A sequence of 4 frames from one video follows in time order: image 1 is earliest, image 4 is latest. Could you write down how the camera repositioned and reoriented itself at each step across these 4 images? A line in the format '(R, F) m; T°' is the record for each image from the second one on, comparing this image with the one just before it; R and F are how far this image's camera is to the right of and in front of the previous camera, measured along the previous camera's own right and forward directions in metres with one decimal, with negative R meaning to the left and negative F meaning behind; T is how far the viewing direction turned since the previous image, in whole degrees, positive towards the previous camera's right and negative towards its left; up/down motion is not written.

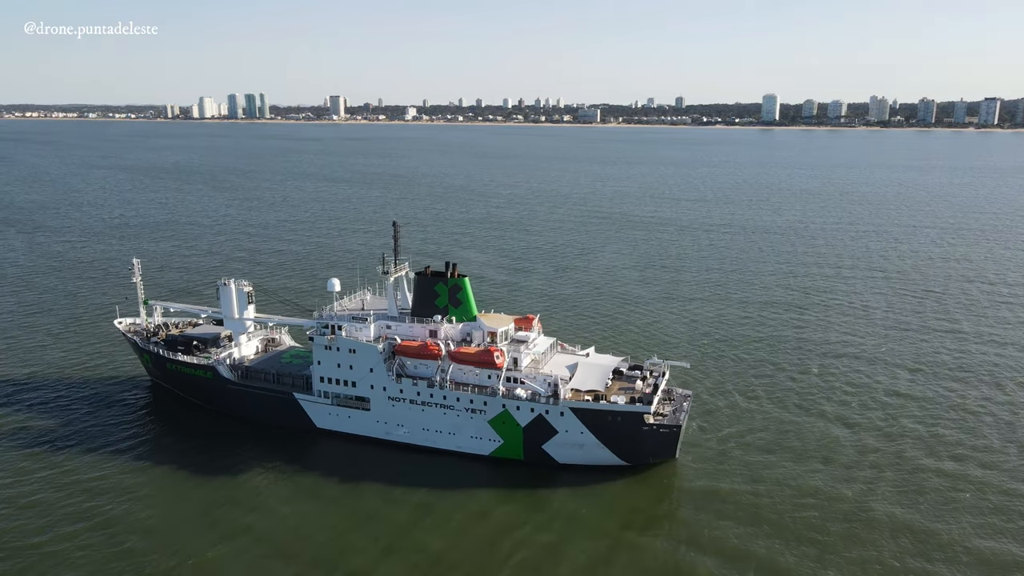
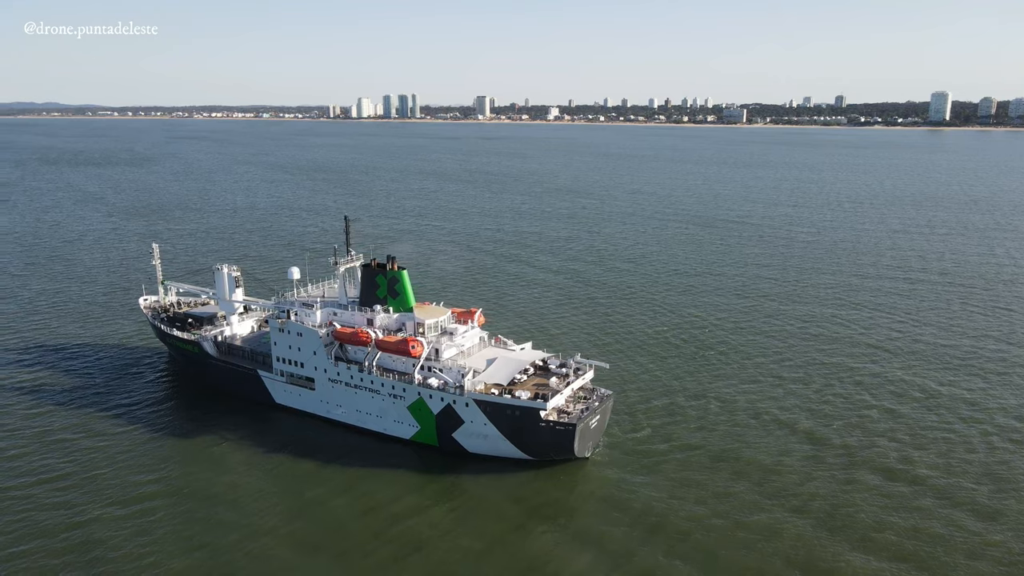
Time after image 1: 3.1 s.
(+7.2, -0.1) m; -10°
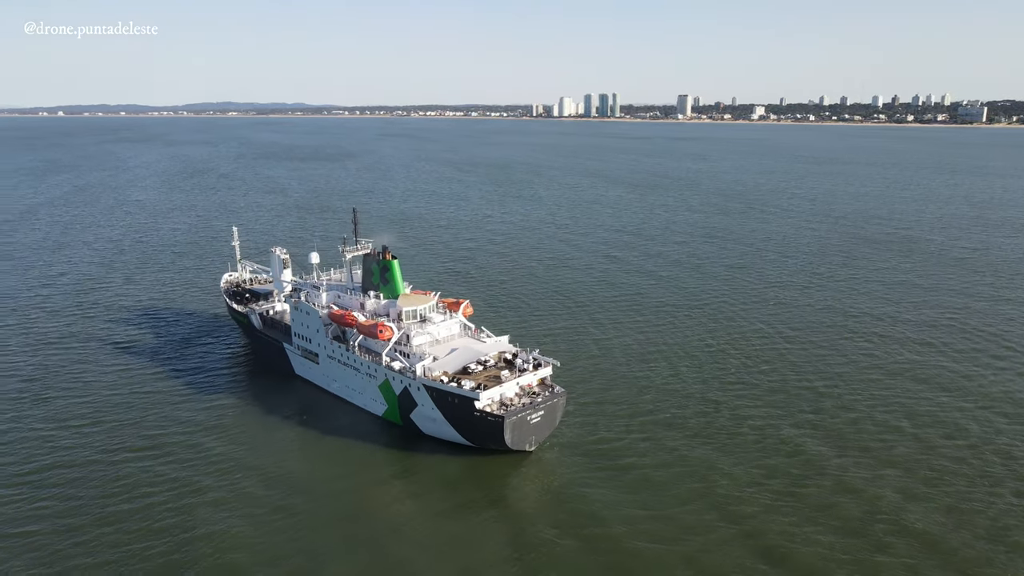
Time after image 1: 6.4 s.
(+7.8, +0.1) m; -14°
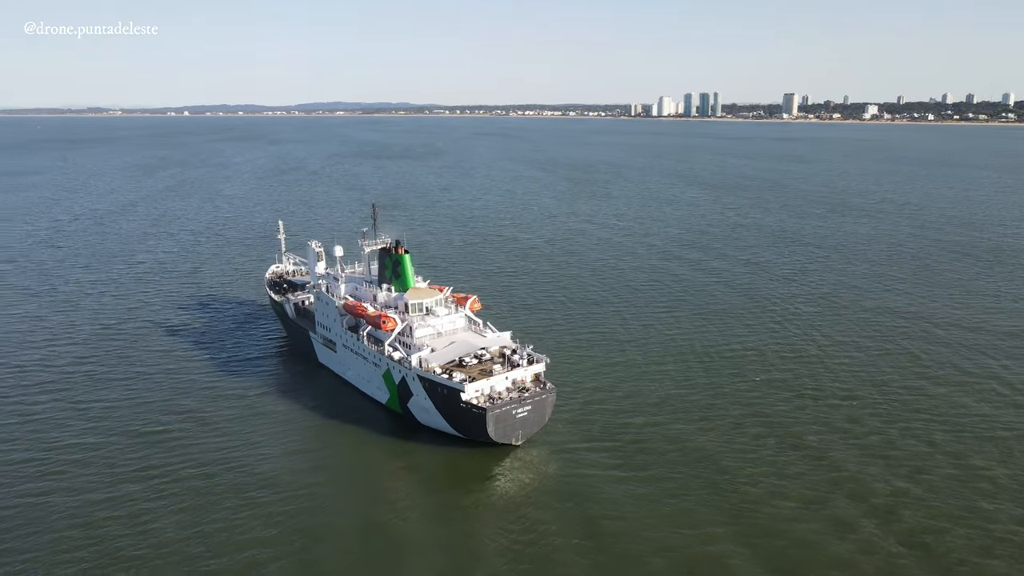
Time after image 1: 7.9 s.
(+3.4, -0.1) m; -7°
